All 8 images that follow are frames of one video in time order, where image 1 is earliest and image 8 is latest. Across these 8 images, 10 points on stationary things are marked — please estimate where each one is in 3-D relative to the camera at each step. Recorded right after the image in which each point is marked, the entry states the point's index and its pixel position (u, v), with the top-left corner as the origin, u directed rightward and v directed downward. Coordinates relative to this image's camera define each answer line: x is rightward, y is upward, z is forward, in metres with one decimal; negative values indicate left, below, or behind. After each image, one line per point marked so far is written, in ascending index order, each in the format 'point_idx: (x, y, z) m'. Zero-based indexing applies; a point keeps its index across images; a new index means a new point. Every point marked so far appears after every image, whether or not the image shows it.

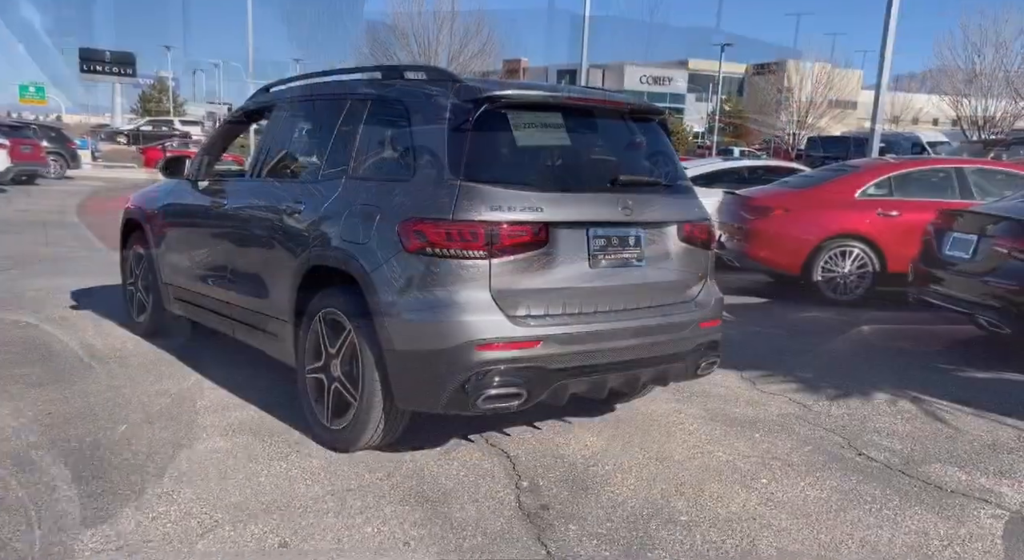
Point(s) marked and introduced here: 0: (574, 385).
0: (+0.3, -0.5, +3.5) m
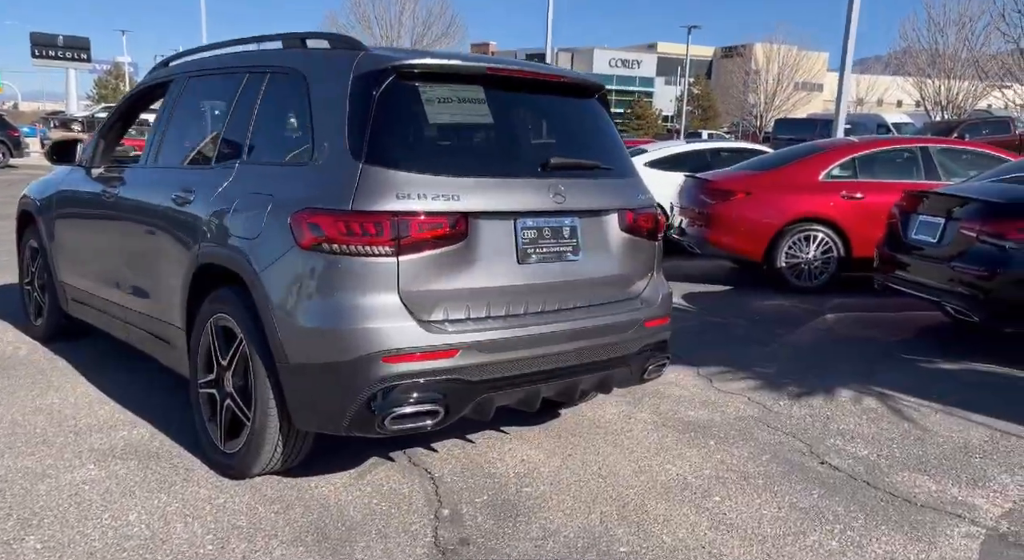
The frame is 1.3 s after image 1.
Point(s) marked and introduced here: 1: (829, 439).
0: (0.0, -0.5, +3.1) m
1: (+1.7, -0.9, +4.1) m
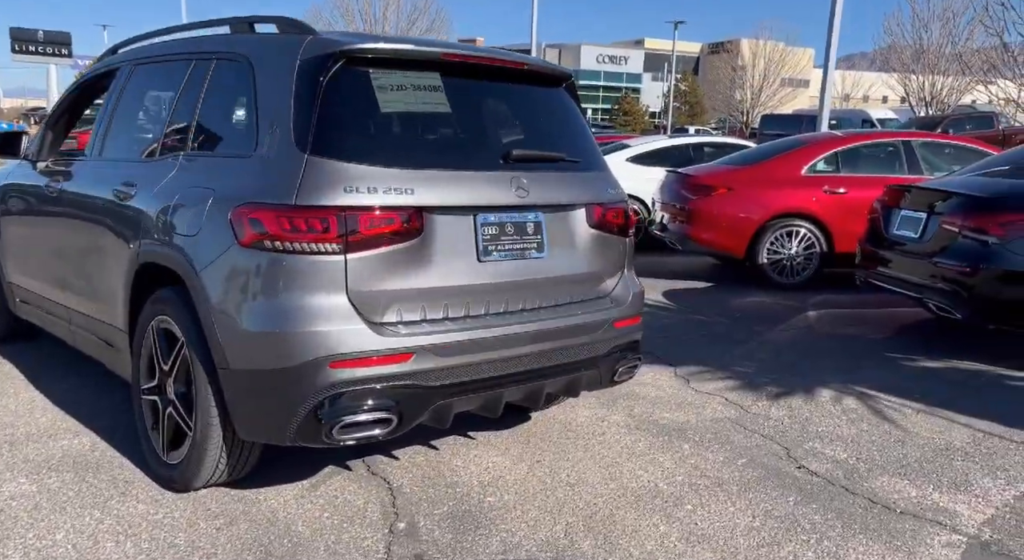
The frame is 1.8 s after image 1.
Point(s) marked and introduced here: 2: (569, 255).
0: (-0.2, -0.5, +2.9) m
1: (+1.6, -0.9, +3.9) m
2: (+0.3, +0.1, +3.3) m
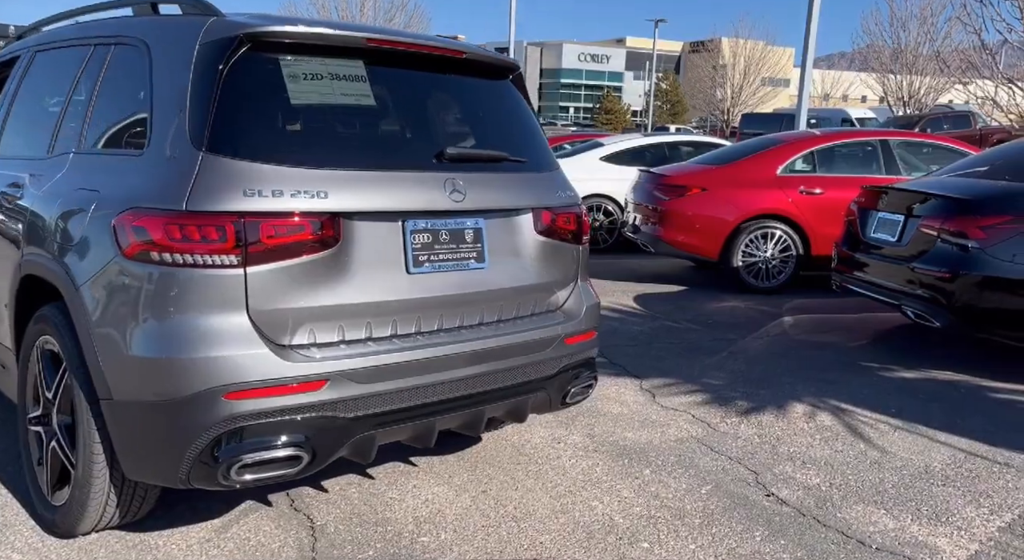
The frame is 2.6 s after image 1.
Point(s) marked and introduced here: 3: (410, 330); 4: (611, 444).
0: (-0.4, -0.5, +2.6) m
1: (+1.3, -0.9, +3.6) m
2: (0.0, +0.1, +2.9) m
3: (-0.4, -0.2, +2.6) m
4: (+0.5, -0.8, +3.8) m
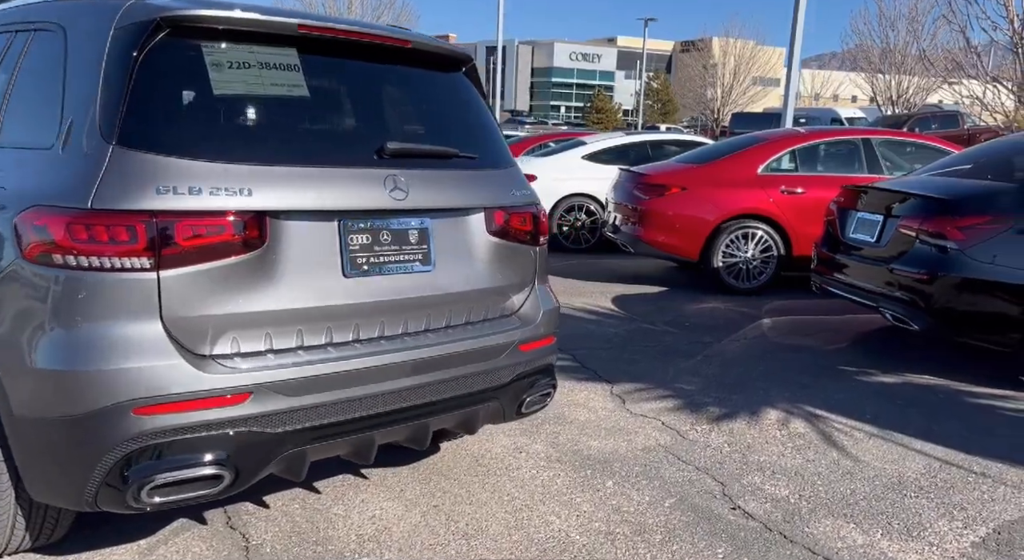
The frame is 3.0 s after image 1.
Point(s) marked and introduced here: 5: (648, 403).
0: (-0.6, -0.6, +2.4) m
1: (+1.1, -0.9, +3.5) m
2: (-0.2, 0.0, +2.8) m
3: (-0.5, -0.2, +2.5) m
4: (+0.3, -0.9, +3.7) m
5: (+0.8, -0.7, +4.5) m
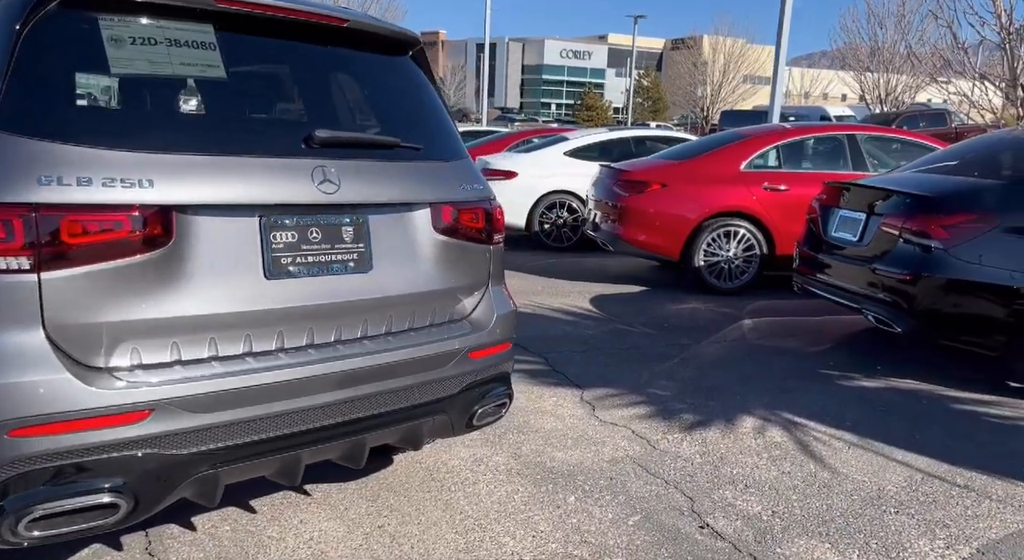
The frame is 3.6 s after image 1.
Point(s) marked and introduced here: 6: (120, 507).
0: (-0.8, -0.6, +2.2) m
1: (+0.9, -0.9, +3.3) m
2: (-0.4, 0.0, +2.6) m
3: (-0.7, -0.2, +2.2) m
4: (+0.1, -0.9, +3.5) m
5: (+0.6, -0.7, +4.3) m
6: (-1.0, -0.6, +2.0) m
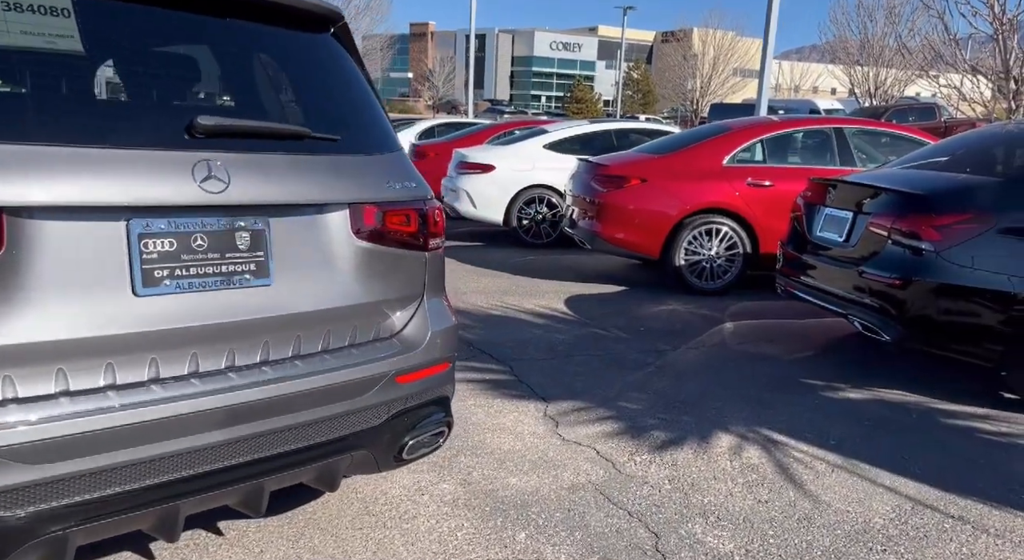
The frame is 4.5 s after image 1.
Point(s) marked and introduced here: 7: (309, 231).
0: (-1.0, -0.6, +1.8) m
1: (+0.7, -1.0, +2.9) m
2: (-0.6, 0.0, +2.2) m
3: (-0.9, -0.2, +1.9) m
4: (-0.1, -0.9, +3.1) m
5: (+0.4, -0.8, +3.9) m
6: (-1.2, -0.6, +1.6) m
7: (-0.6, +0.1, +2.2) m
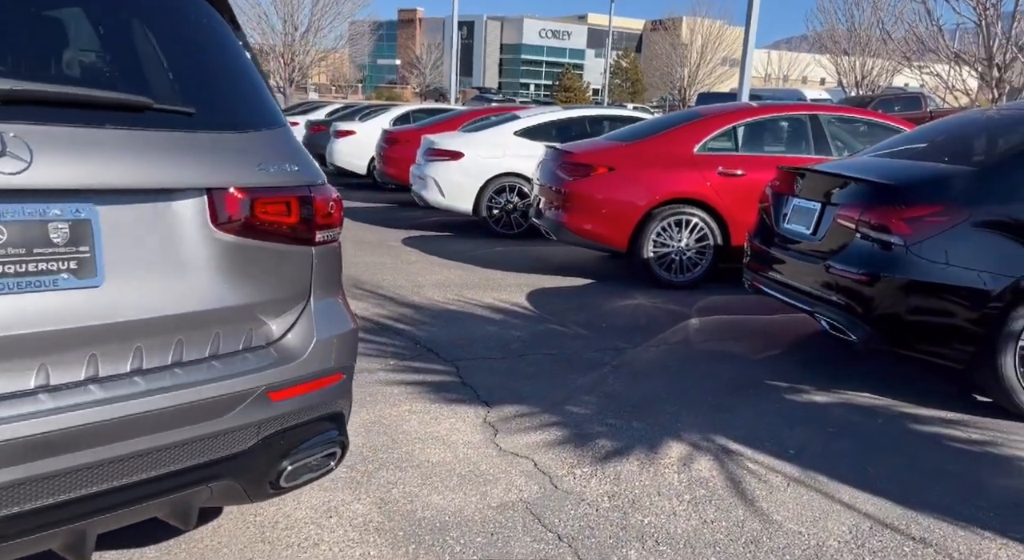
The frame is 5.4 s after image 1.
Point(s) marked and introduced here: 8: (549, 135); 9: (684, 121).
0: (-1.3, -0.6, +1.5) m
1: (+0.4, -1.0, +2.6) m
2: (-0.9, 0.0, +1.9) m
3: (-1.2, -0.3, +1.5) m
4: (-0.4, -0.9, +2.8) m
5: (+0.1, -0.7, +3.6) m
6: (-1.5, -0.6, +1.3) m
7: (-0.9, +0.1, +1.8) m
8: (+0.5, +2.0, +10.0) m
9: (+1.6, +1.5, +7.1) m
